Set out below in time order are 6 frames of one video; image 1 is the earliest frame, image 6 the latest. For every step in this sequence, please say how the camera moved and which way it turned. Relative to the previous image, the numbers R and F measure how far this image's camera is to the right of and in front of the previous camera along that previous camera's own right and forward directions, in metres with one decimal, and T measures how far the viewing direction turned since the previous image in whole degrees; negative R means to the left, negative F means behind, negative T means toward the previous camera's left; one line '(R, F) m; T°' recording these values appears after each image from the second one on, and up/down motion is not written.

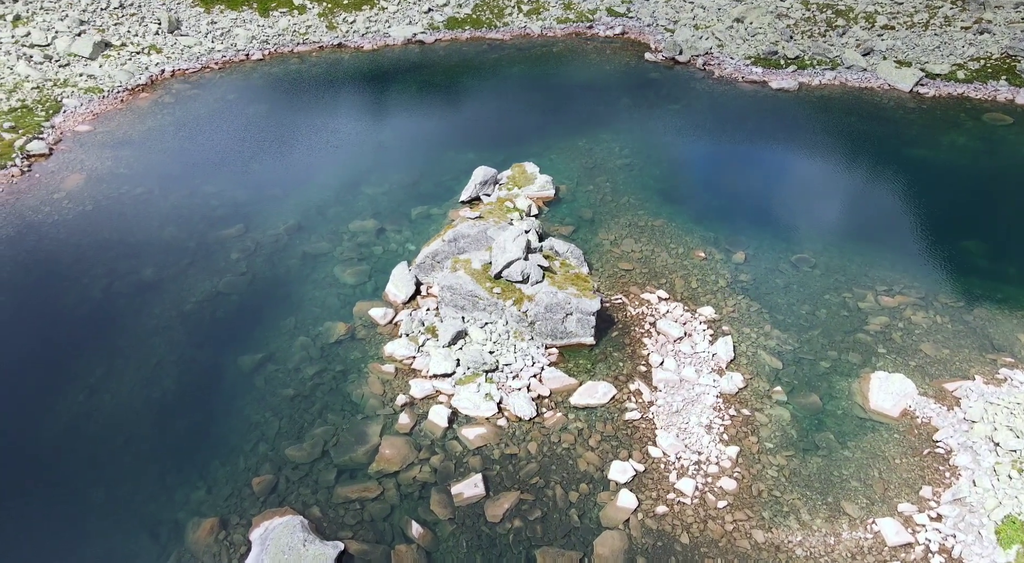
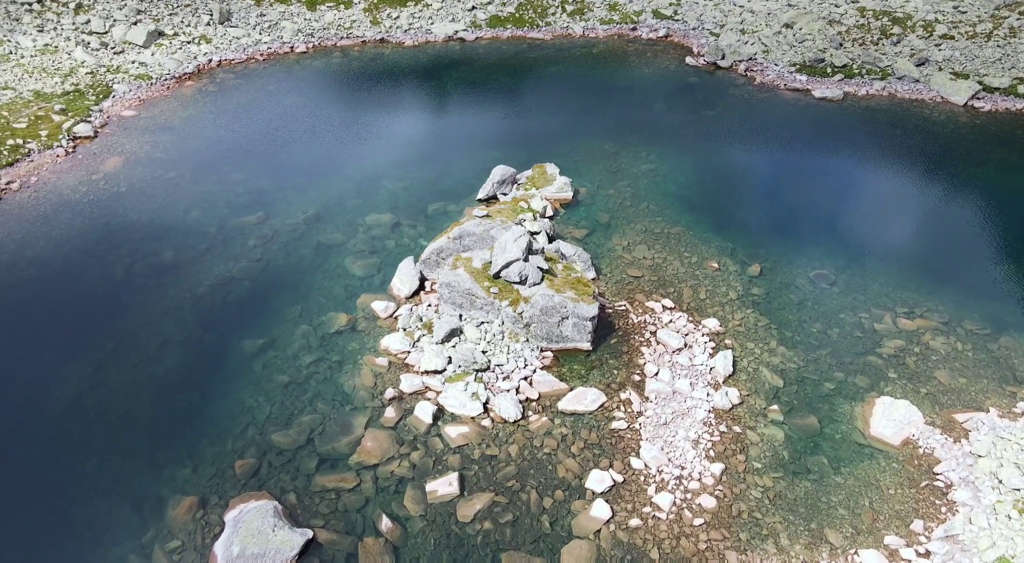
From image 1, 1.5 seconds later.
(+1.5, +0.2) m; -4°
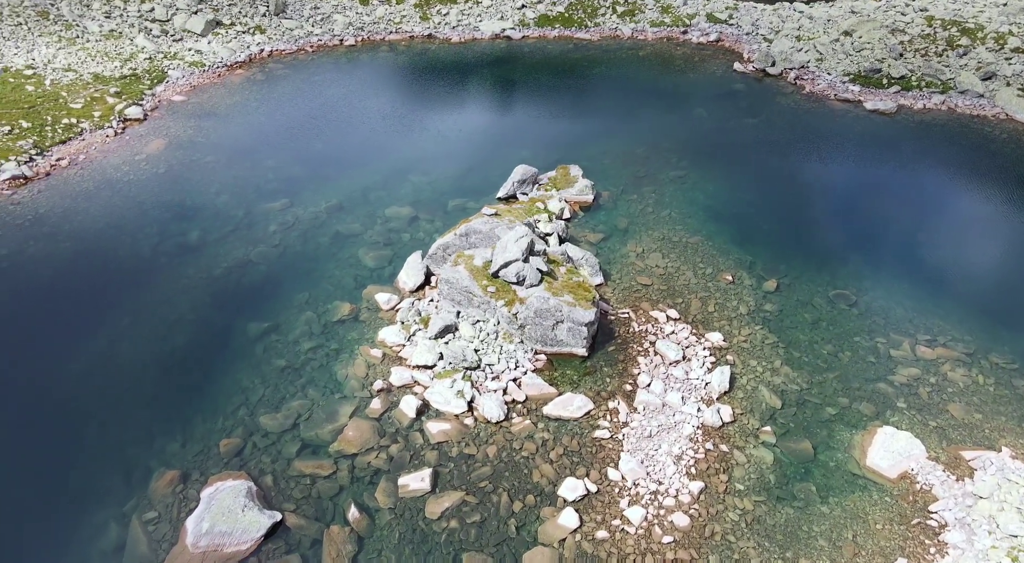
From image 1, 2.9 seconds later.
(+1.7, +0.2) m; -4°
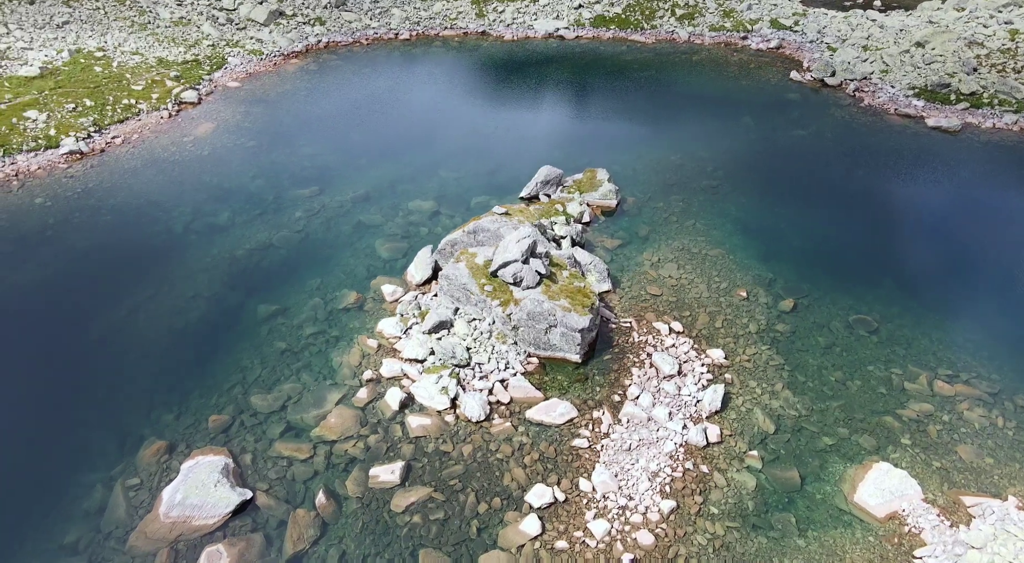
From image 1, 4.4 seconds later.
(+1.9, +0.2) m; -5°
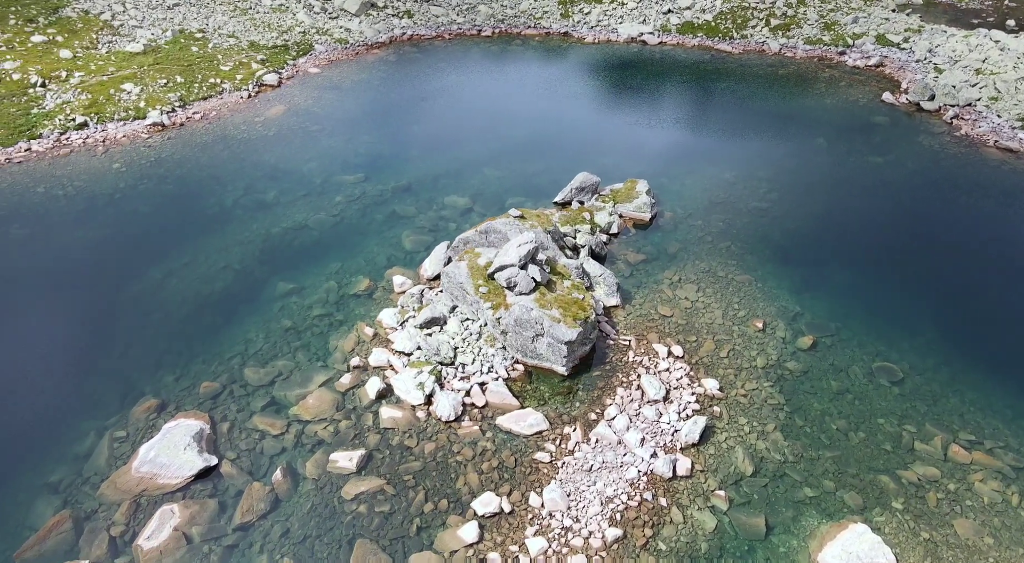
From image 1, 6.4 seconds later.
(+2.9, +0.3) m; -8°
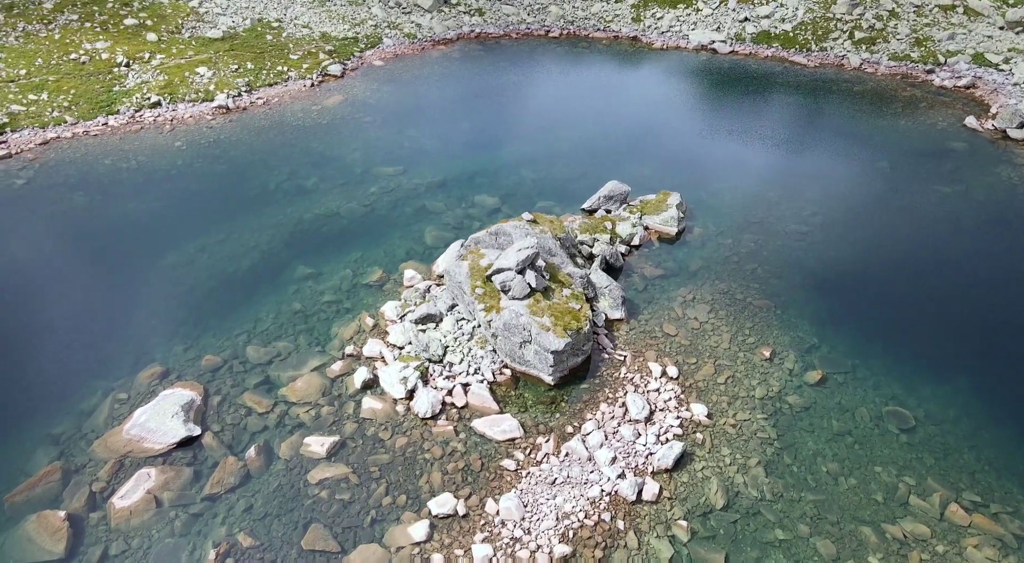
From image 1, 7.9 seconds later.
(+2.4, +0.2) m; -6°
